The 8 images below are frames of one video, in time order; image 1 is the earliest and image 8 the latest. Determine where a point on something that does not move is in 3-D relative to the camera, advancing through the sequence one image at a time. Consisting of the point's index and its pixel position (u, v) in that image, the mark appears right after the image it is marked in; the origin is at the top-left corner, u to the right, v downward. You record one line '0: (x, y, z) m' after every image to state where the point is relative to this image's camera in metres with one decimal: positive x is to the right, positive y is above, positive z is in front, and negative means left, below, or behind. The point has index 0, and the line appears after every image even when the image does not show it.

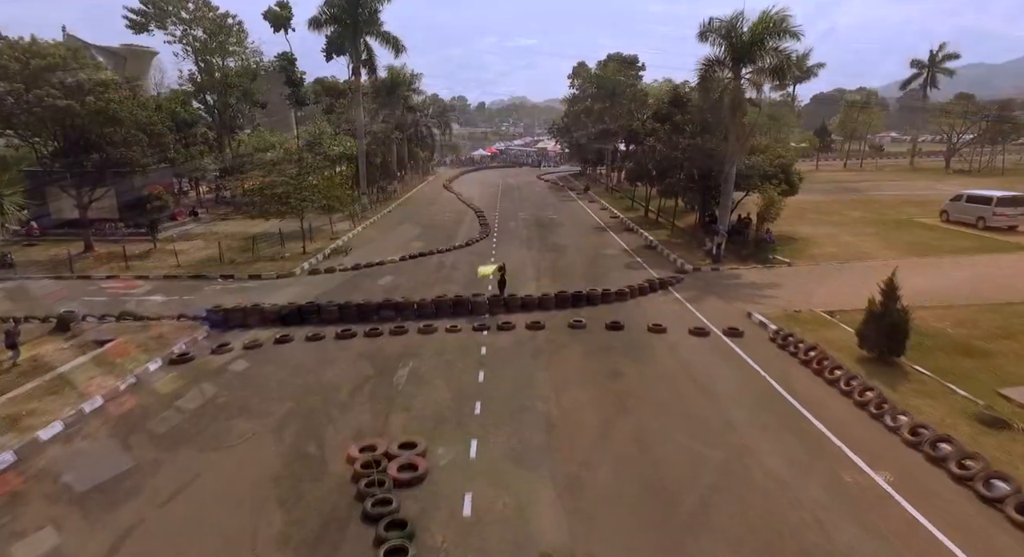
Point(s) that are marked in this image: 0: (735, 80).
0: (+8.5, +7.5, +19.9) m
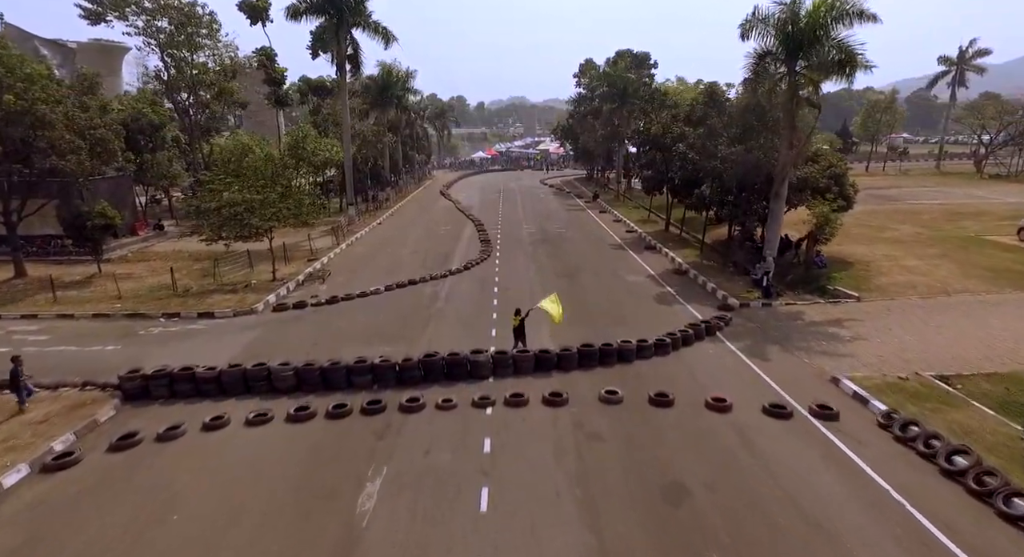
0: (+8.7, +6.4, +16.5) m
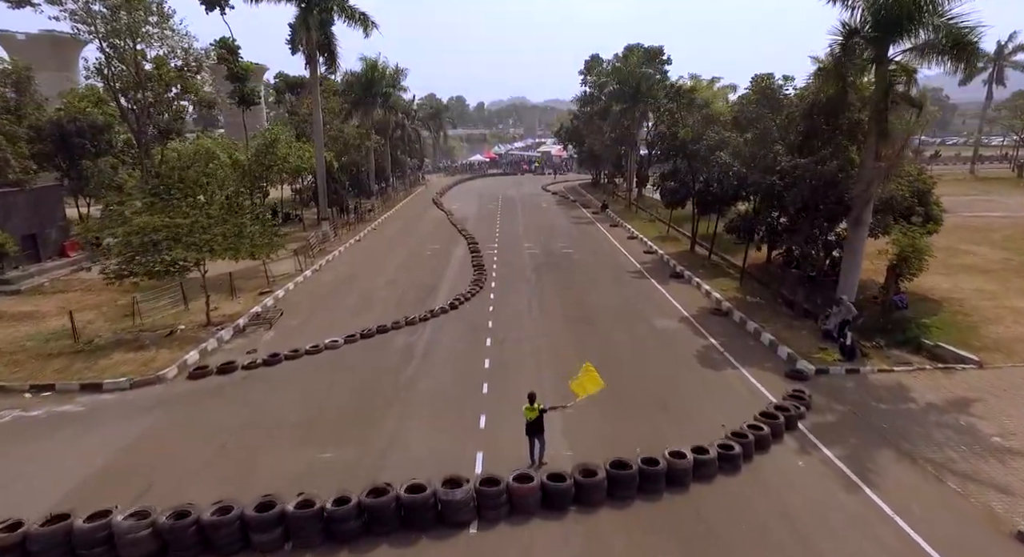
0: (+8.7, +5.1, +12.4) m
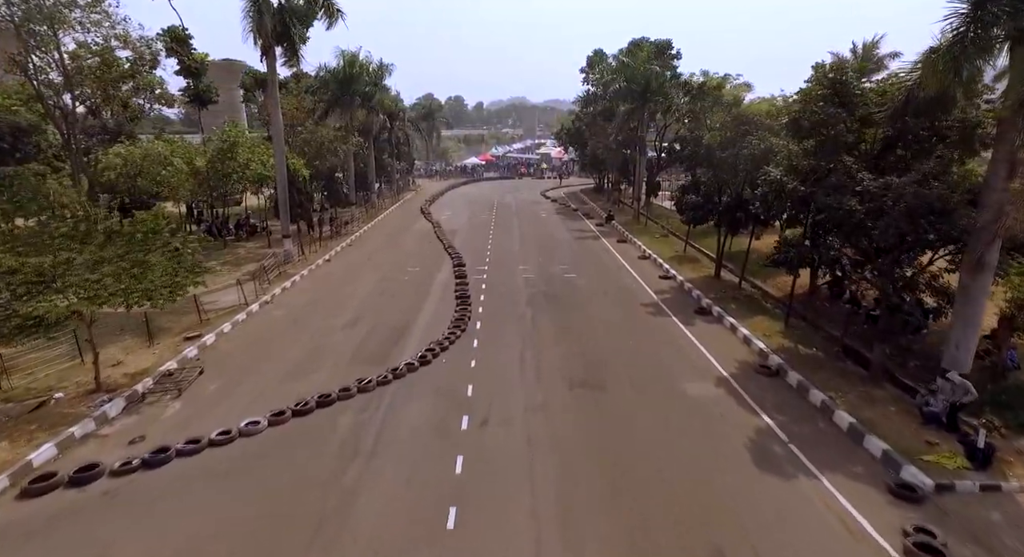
0: (+8.4, +3.9, +8.6) m
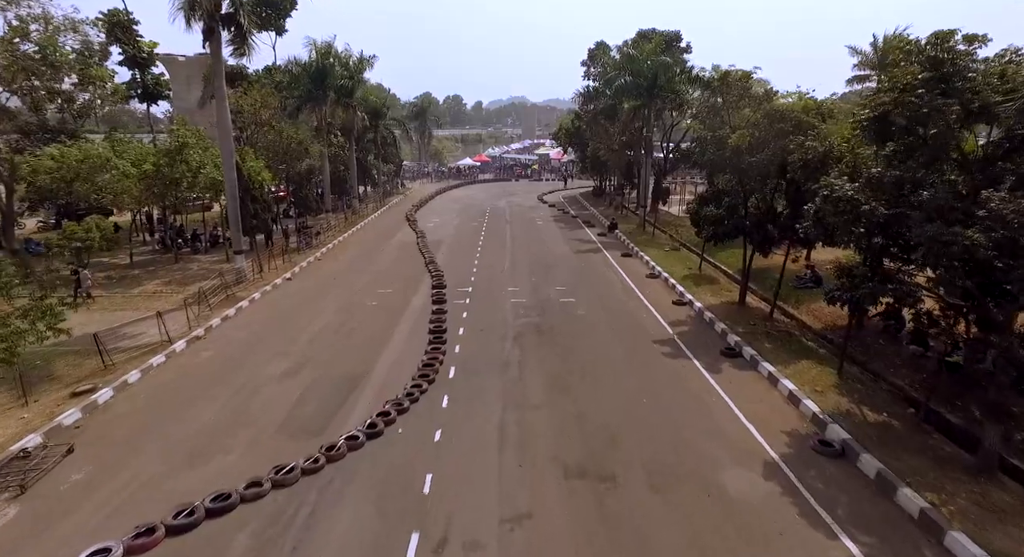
0: (+7.9, +3.1, +5.3) m
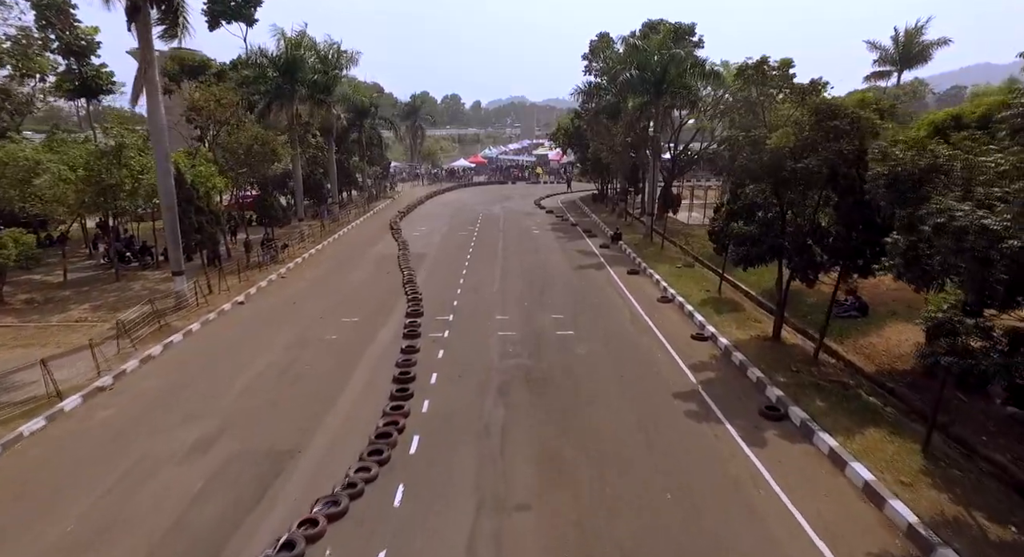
0: (+7.6, +2.2, +2.3) m
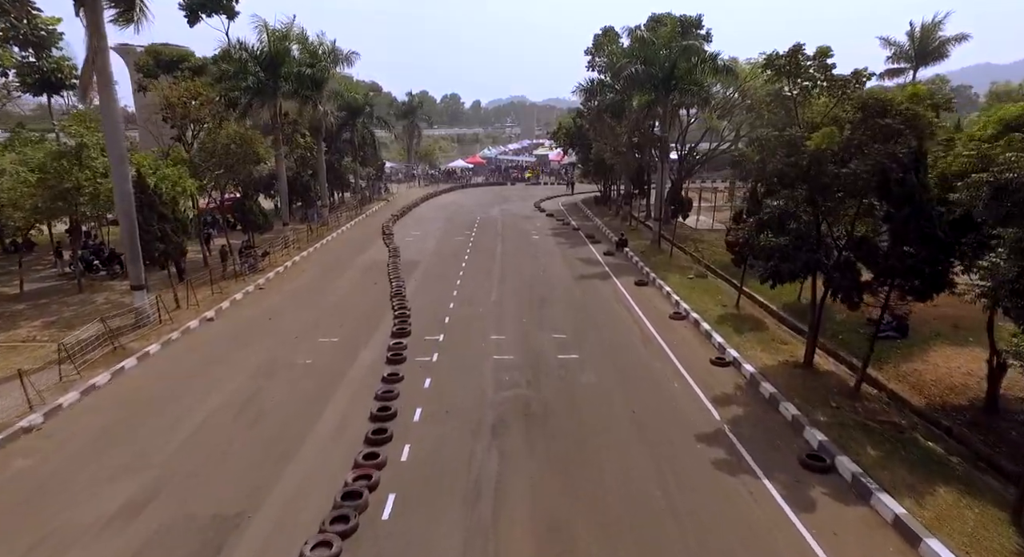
0: (+7.5, +1.8, +0.5) m
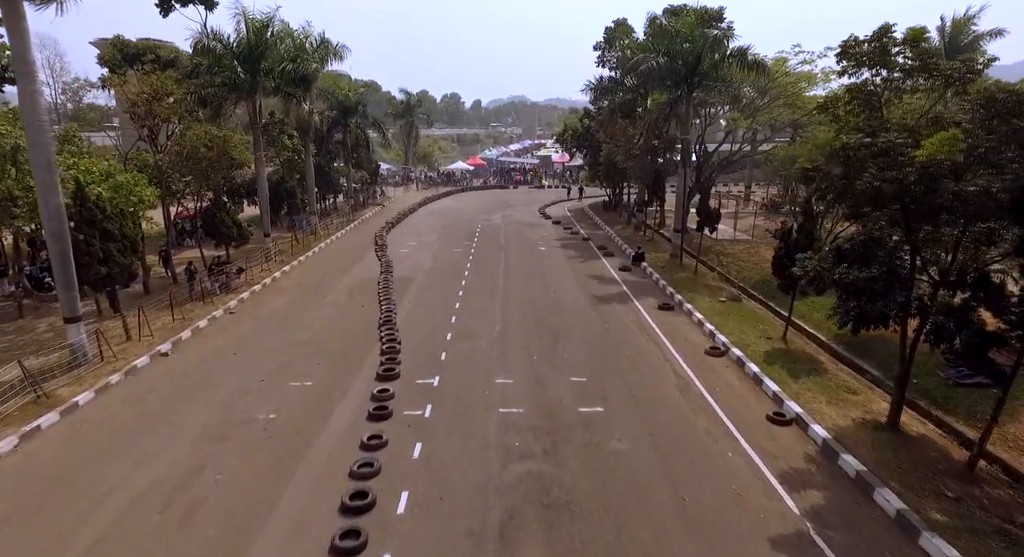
0: (+7.7, +1.0, -2.1) m
